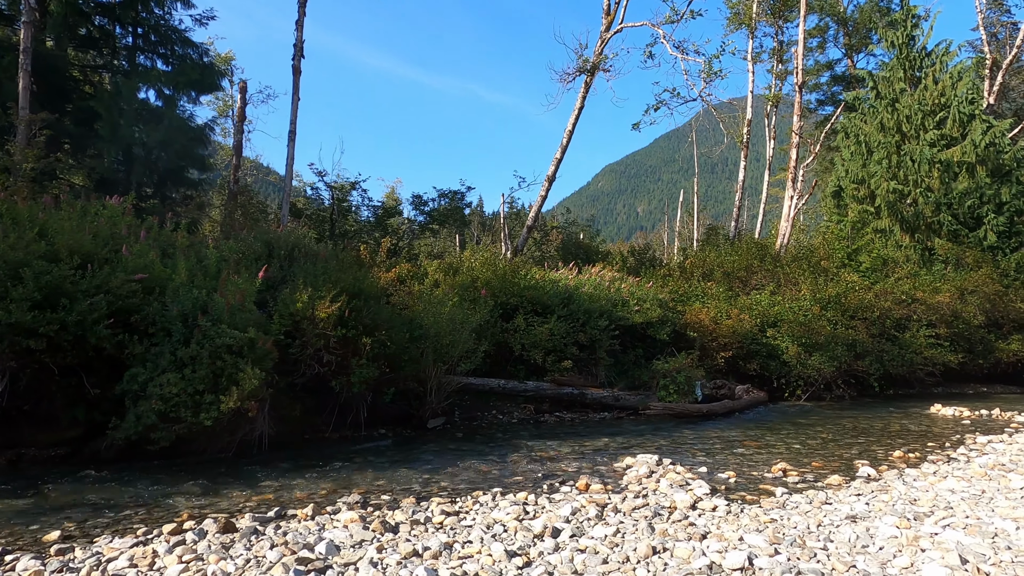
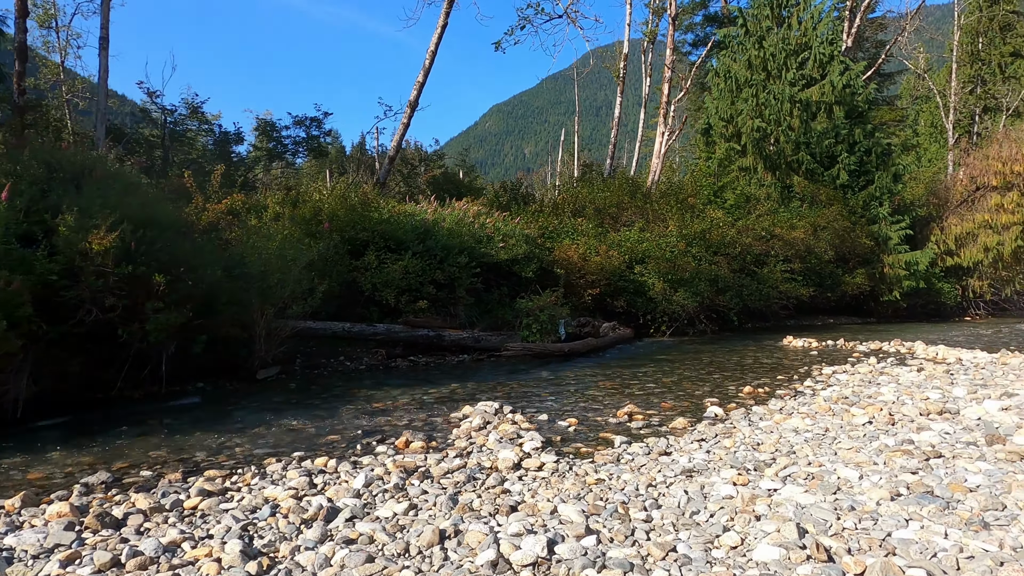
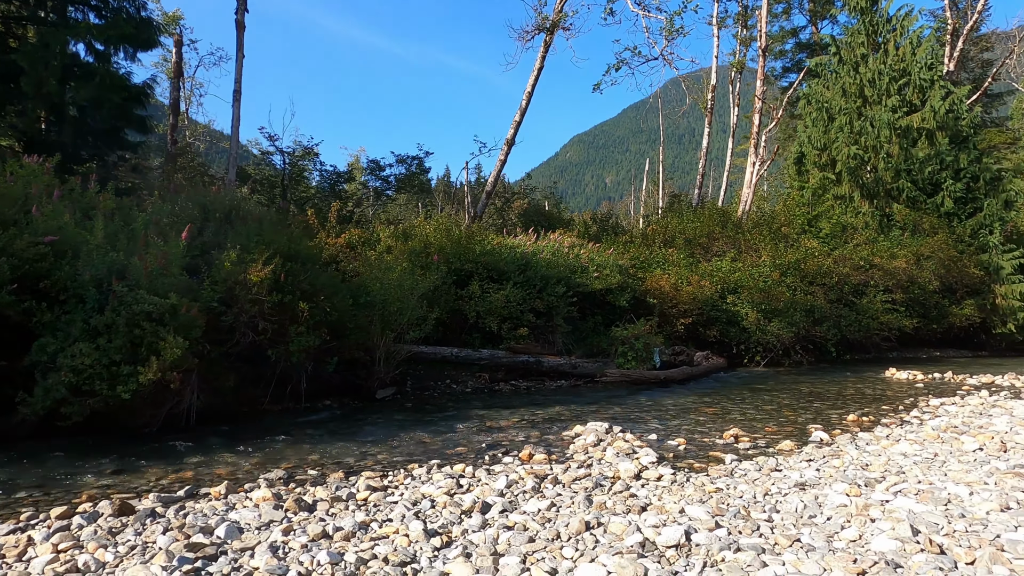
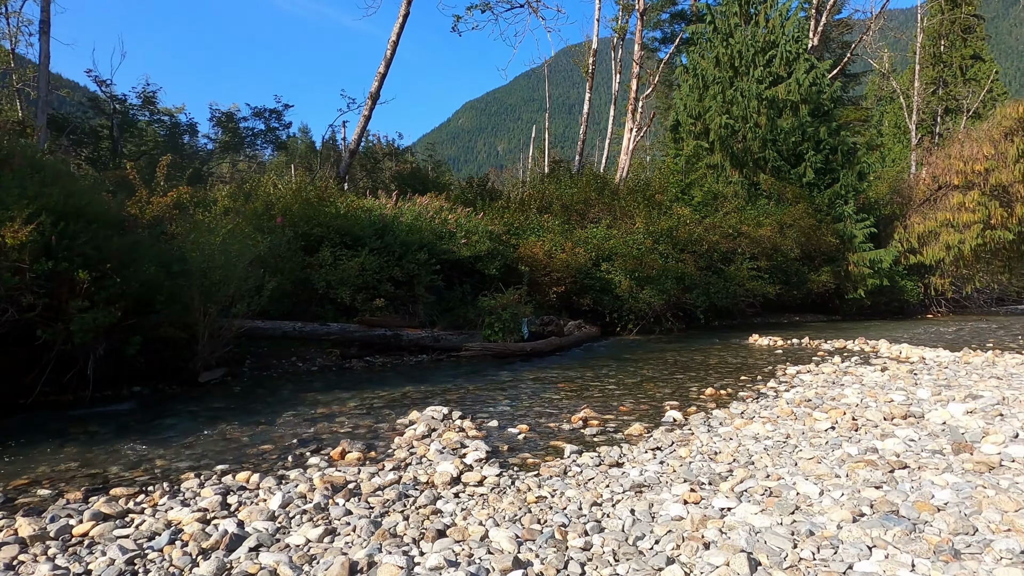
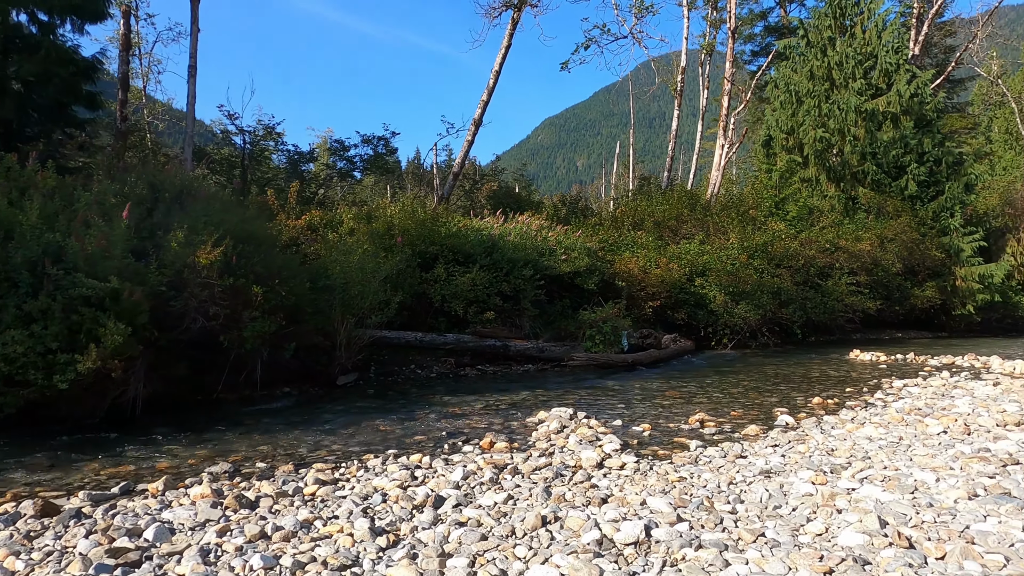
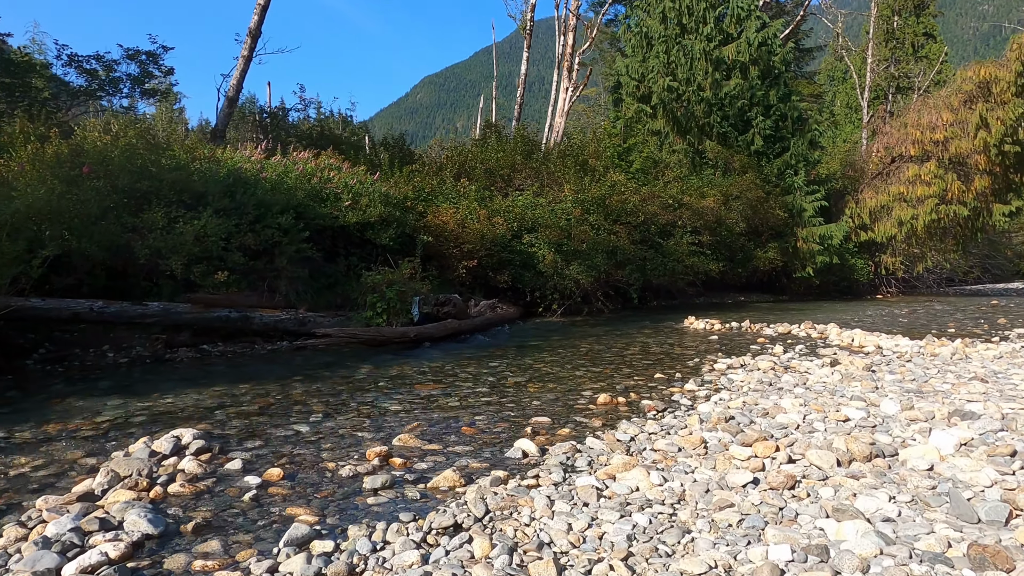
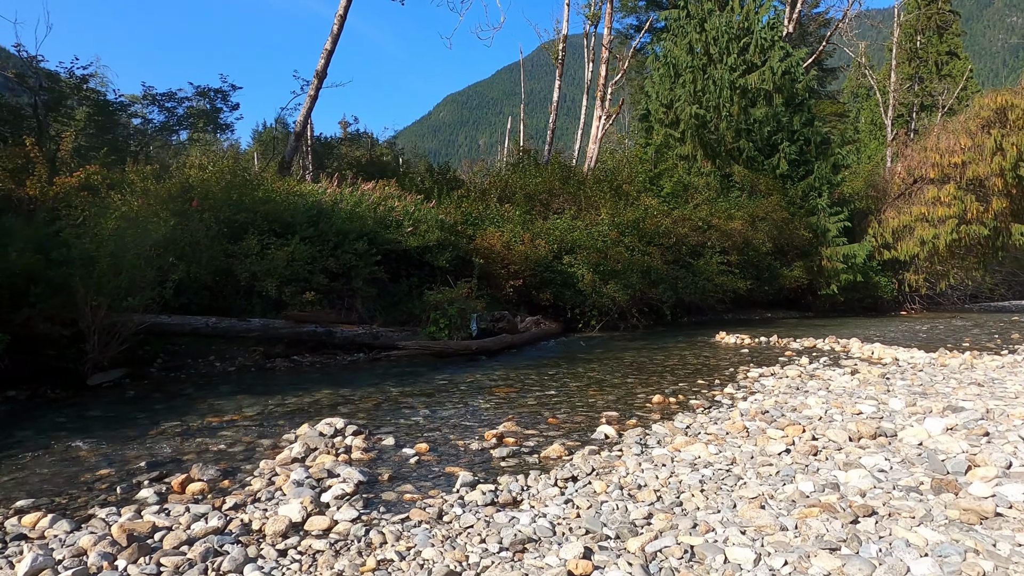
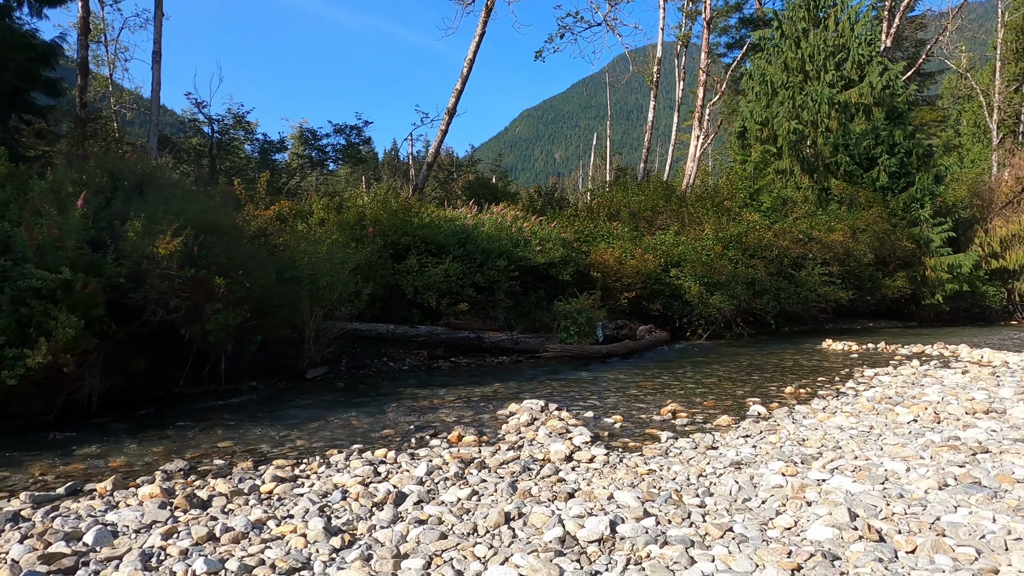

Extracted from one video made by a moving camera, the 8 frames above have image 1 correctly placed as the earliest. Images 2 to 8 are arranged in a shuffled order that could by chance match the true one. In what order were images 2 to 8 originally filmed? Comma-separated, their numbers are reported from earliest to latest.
3, 5, 8, 2, 4, 7, 6
